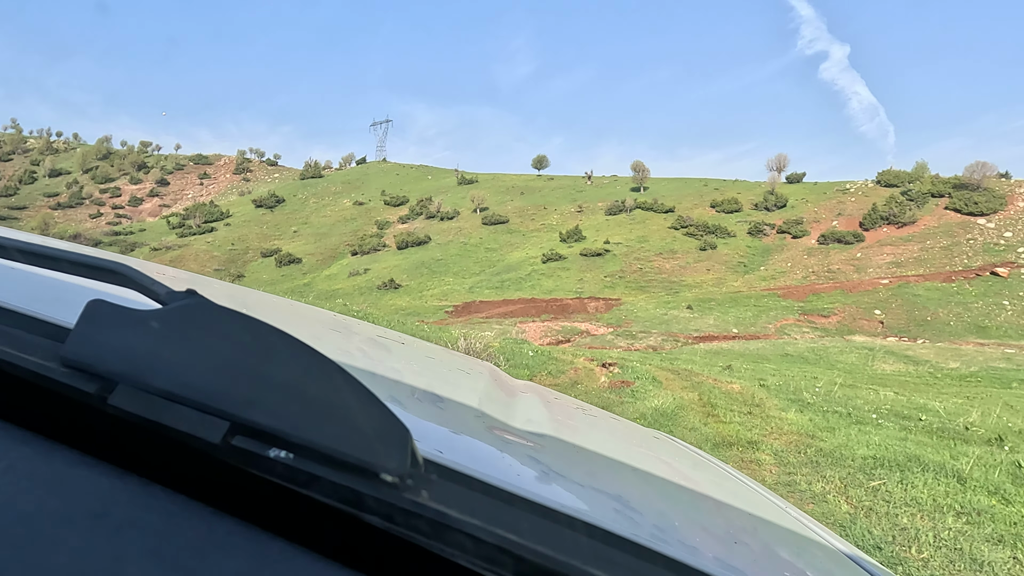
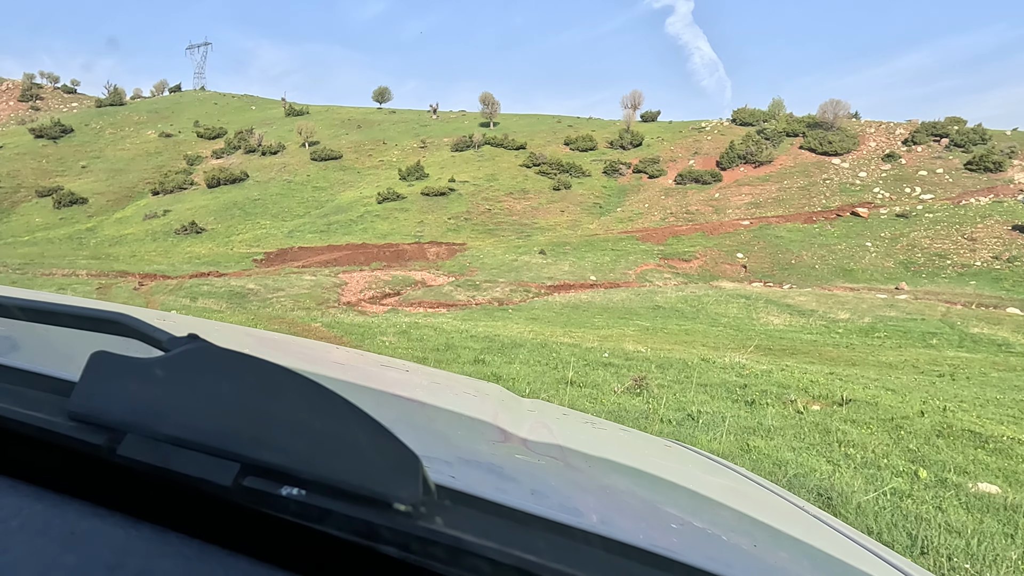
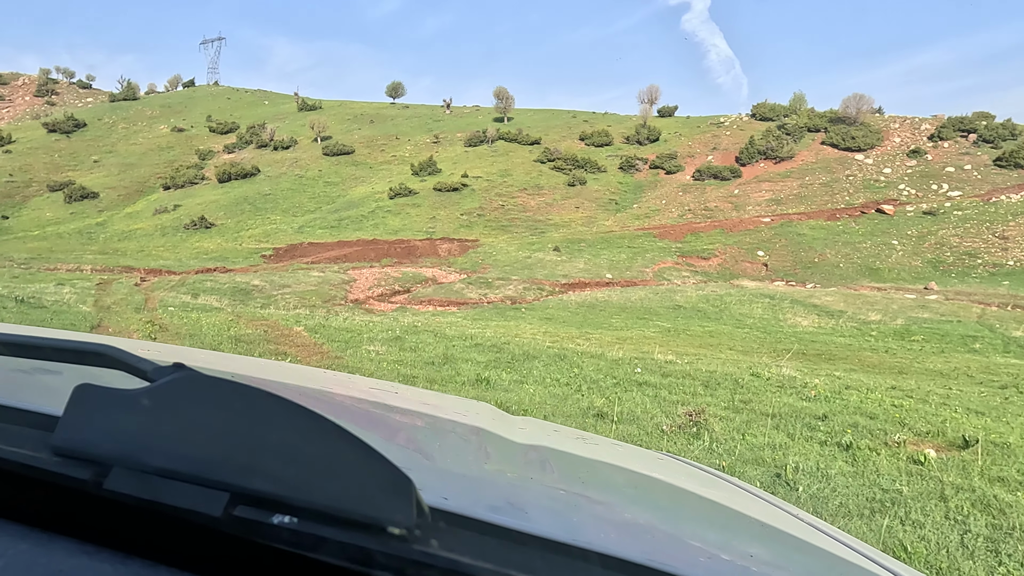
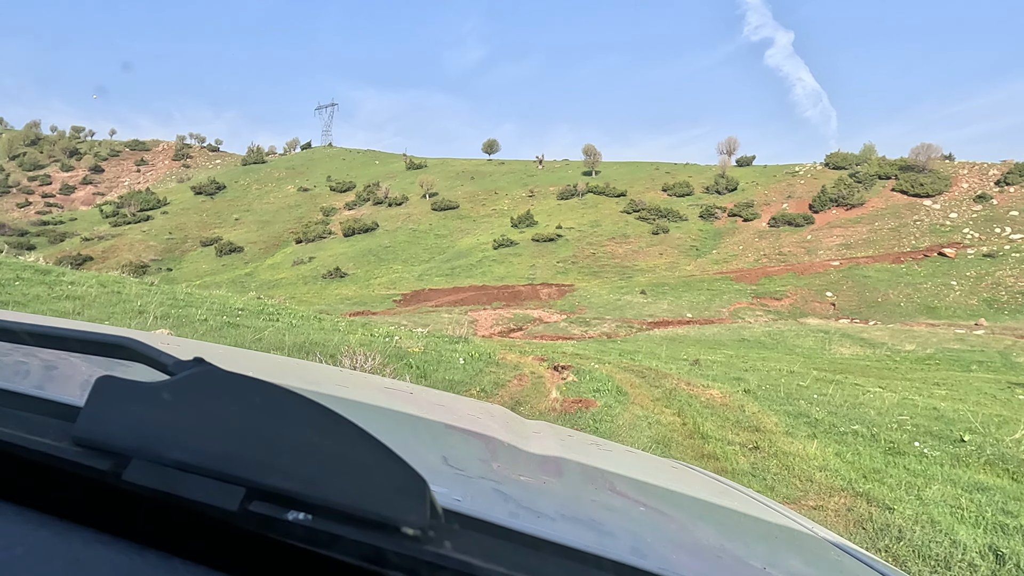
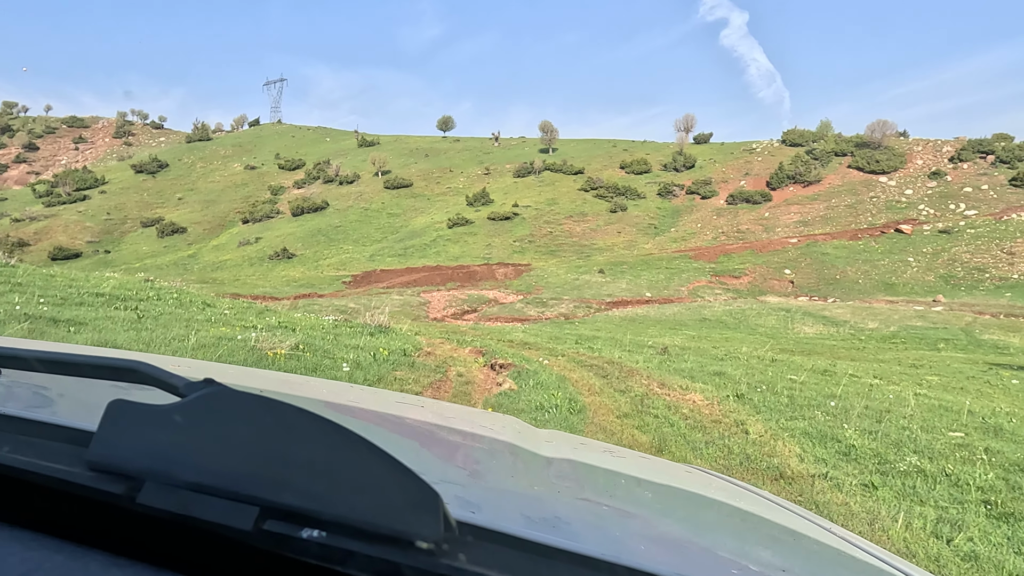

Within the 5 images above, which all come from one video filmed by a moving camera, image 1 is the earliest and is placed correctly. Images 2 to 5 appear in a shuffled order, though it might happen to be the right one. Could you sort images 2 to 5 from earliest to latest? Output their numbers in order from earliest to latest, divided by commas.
4, 5, 2, 3
